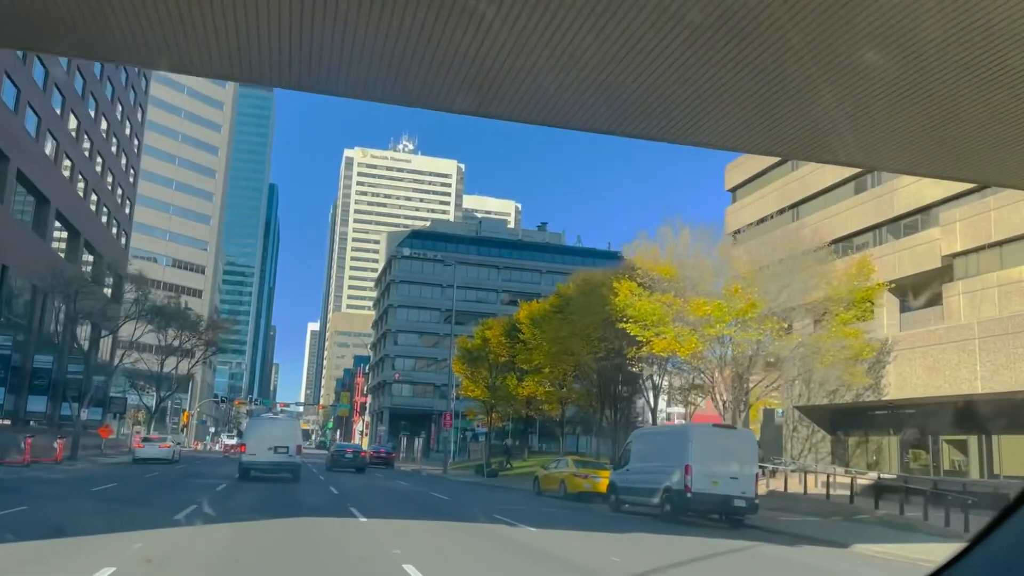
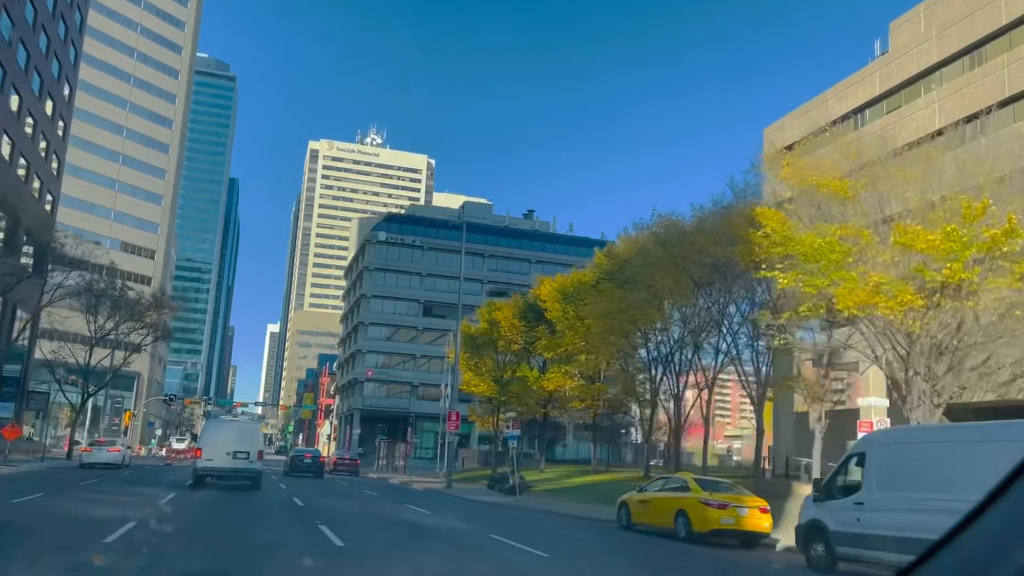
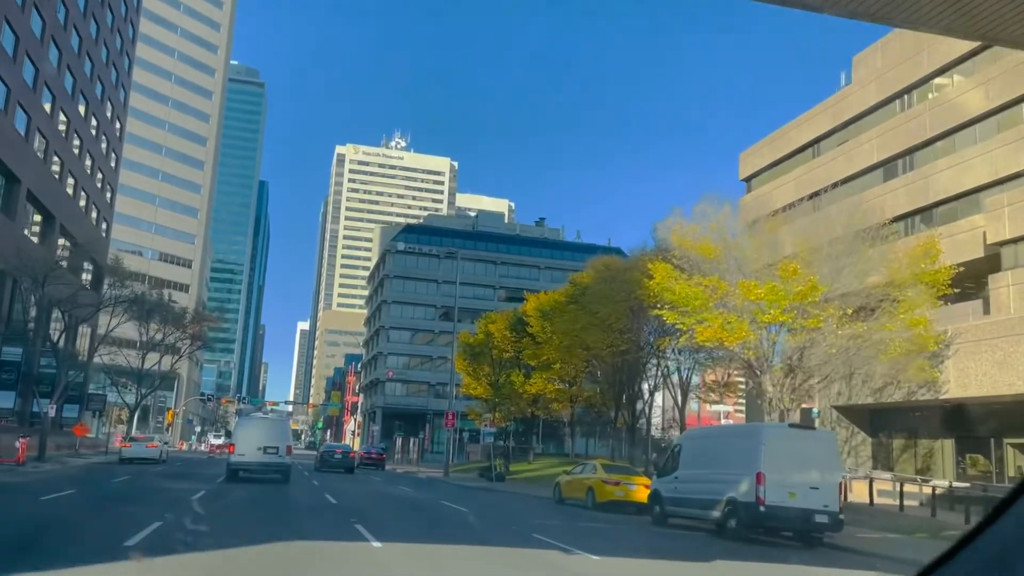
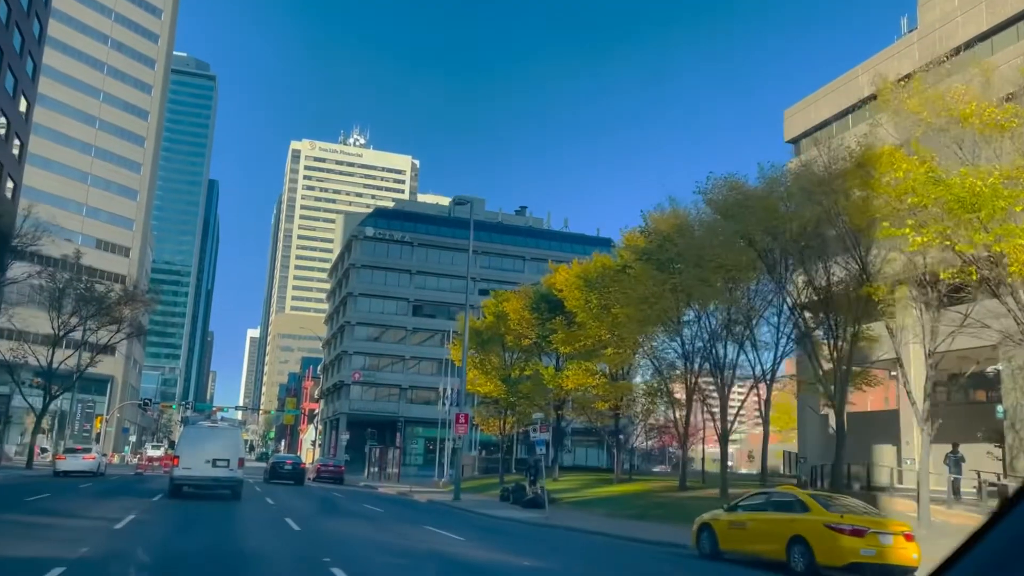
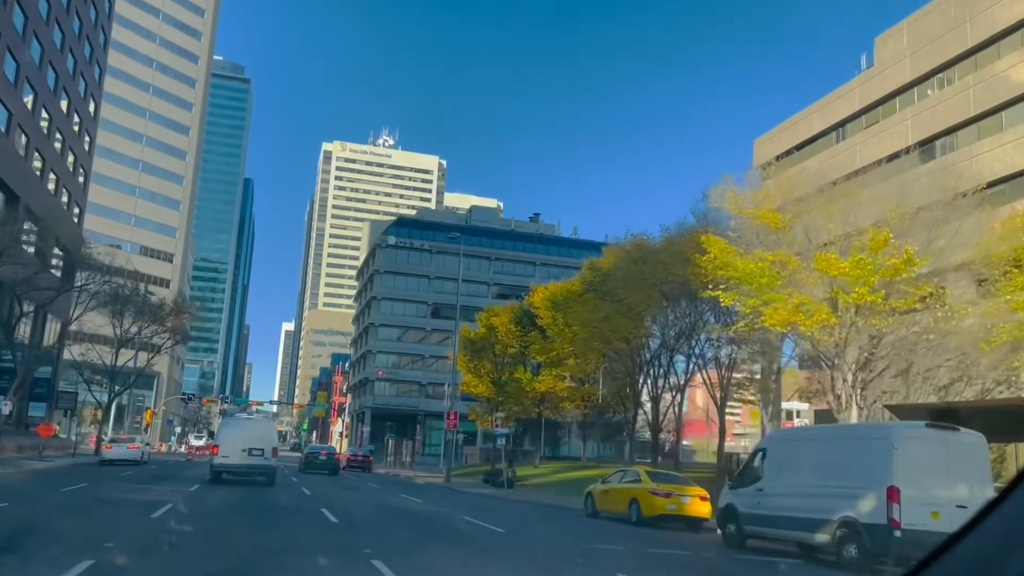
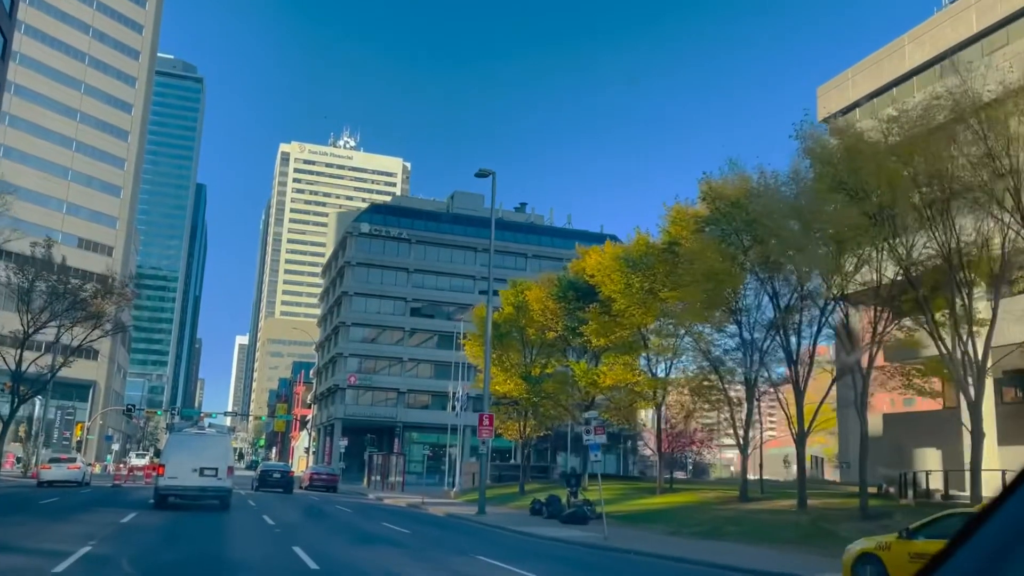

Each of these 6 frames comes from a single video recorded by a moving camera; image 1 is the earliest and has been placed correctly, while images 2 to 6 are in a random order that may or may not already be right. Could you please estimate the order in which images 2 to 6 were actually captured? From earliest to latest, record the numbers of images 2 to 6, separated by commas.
3, 5, 2, 4, 6
